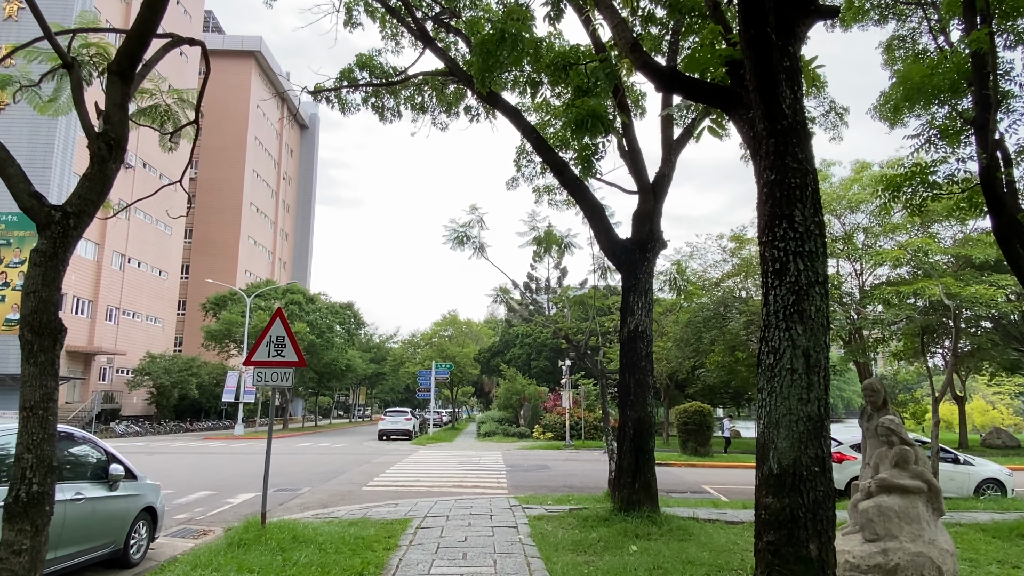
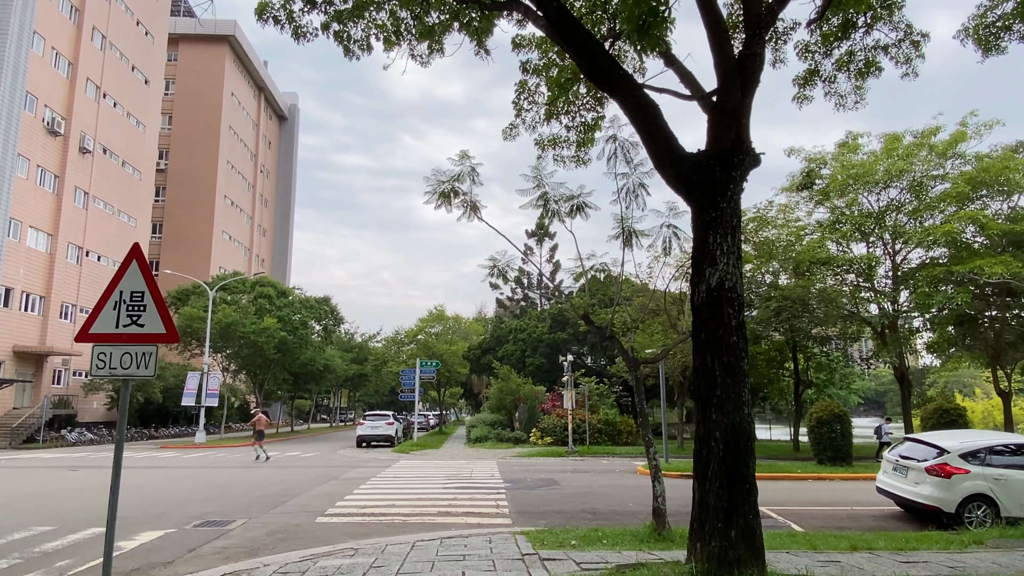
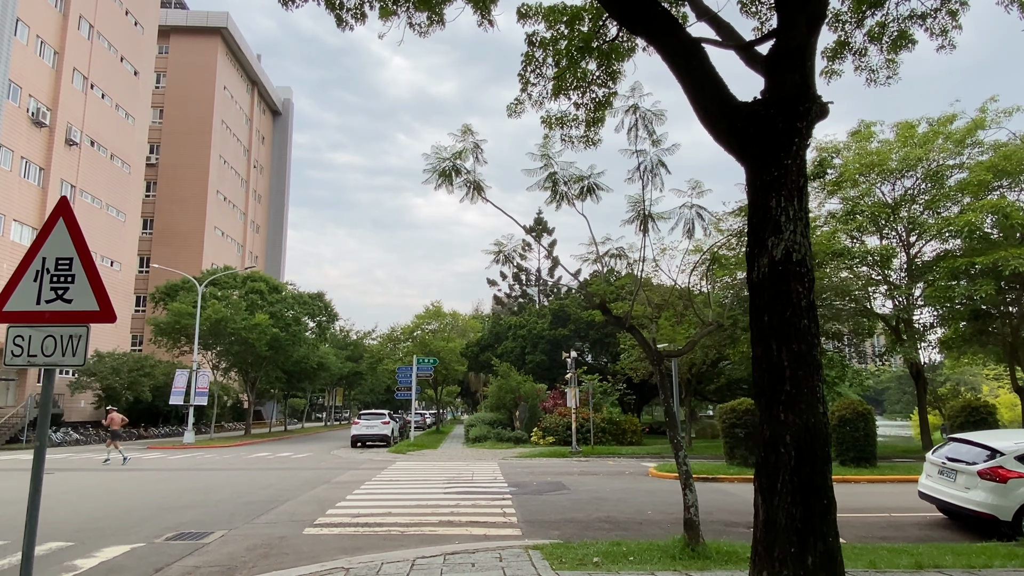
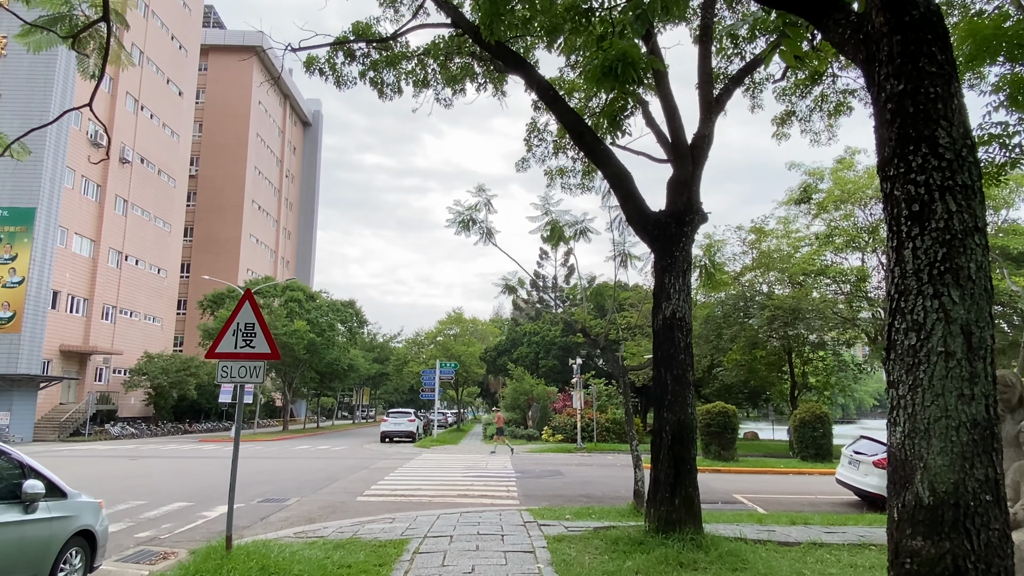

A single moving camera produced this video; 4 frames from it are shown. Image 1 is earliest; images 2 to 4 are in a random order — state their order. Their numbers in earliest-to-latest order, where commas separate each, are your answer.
4, 2, 3
